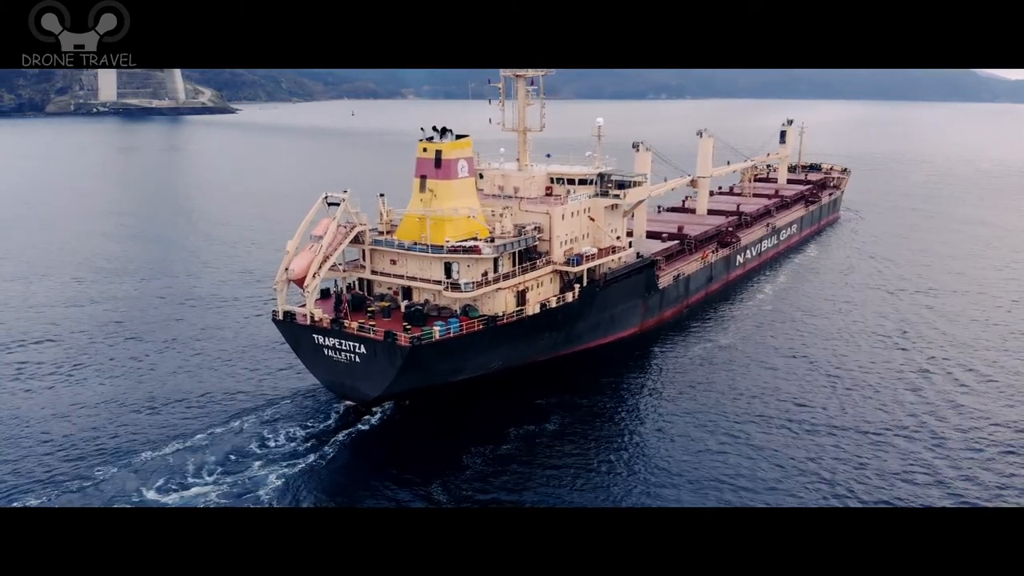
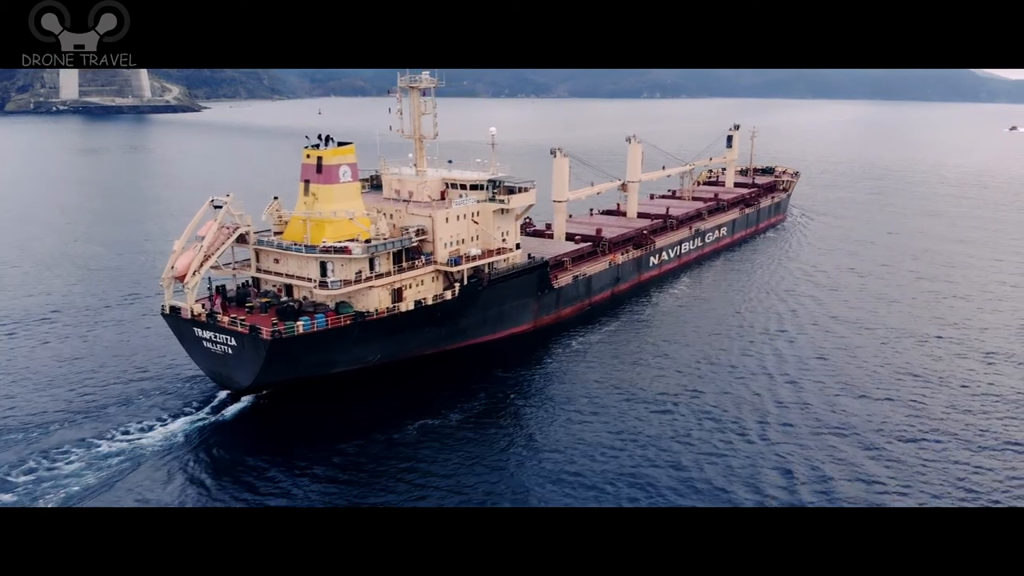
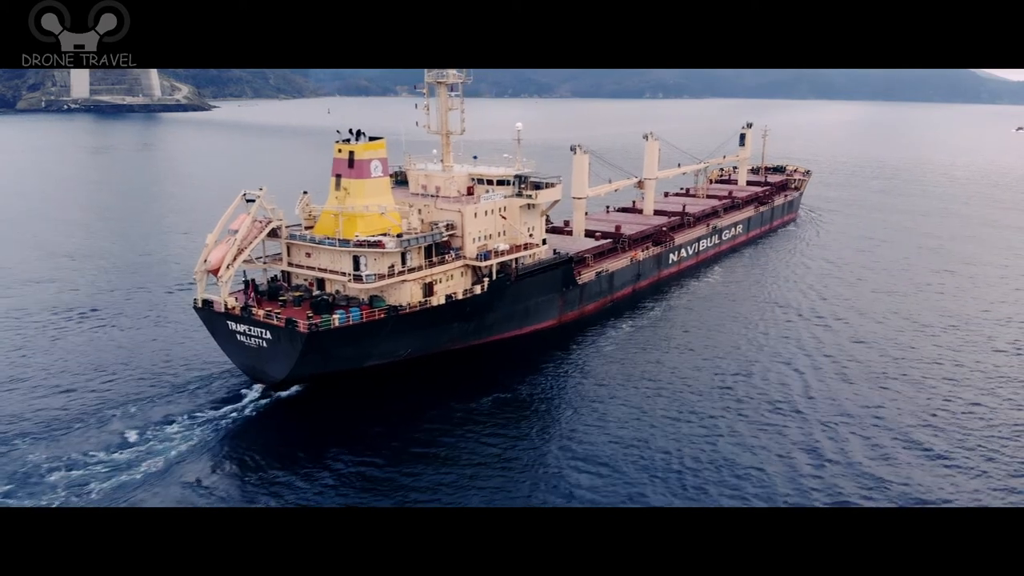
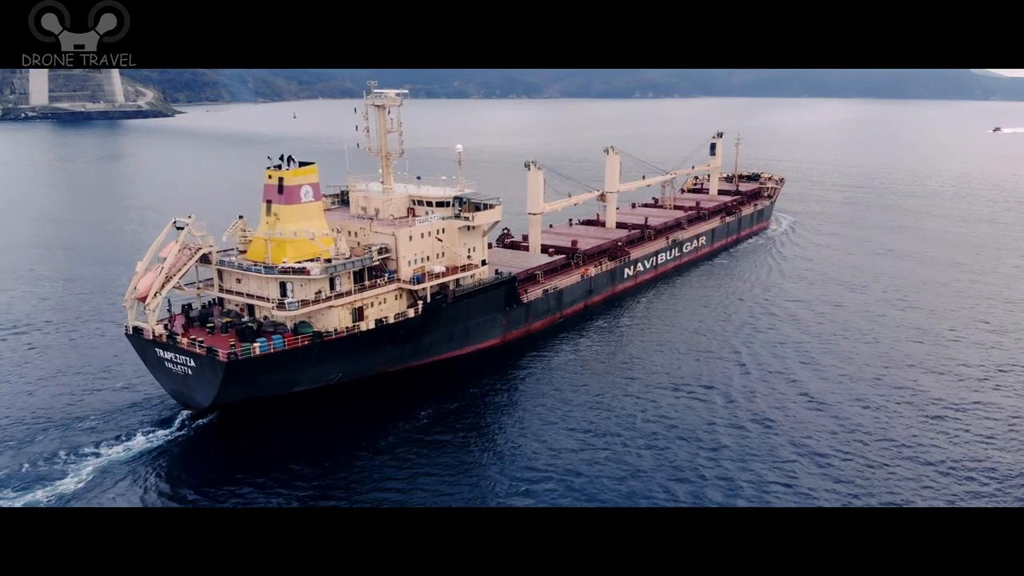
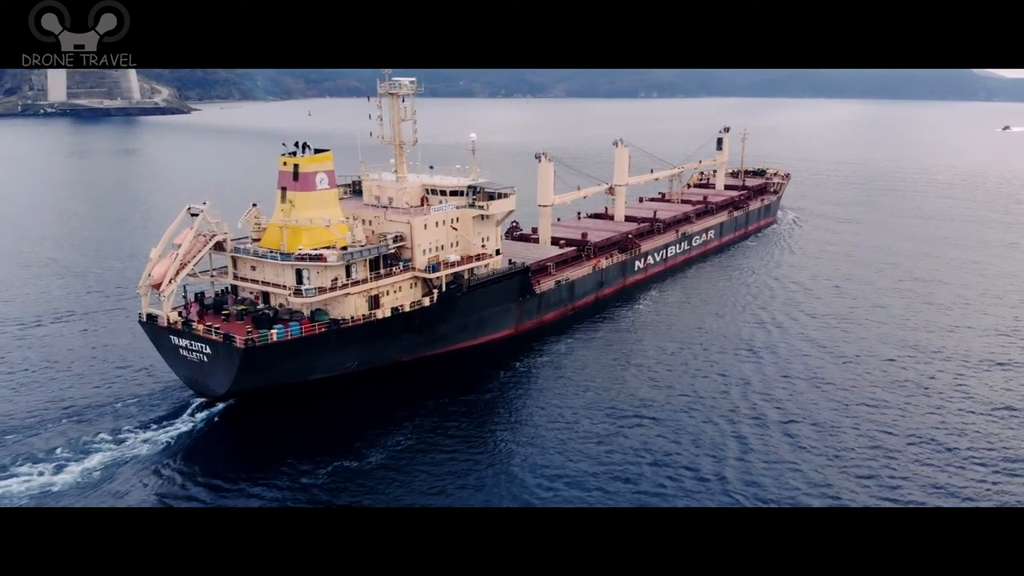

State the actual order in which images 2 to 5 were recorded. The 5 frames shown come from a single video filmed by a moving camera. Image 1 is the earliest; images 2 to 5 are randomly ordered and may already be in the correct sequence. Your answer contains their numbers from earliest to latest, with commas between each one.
3, 2, 5, 4
